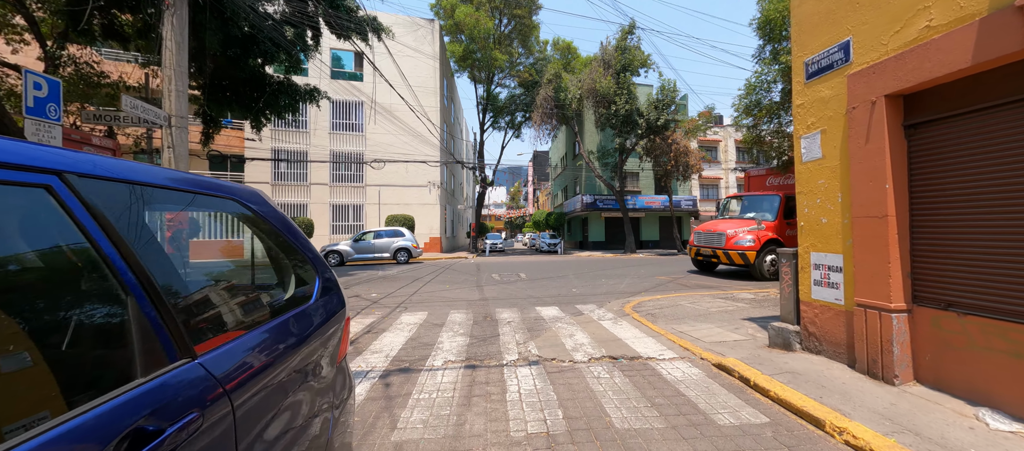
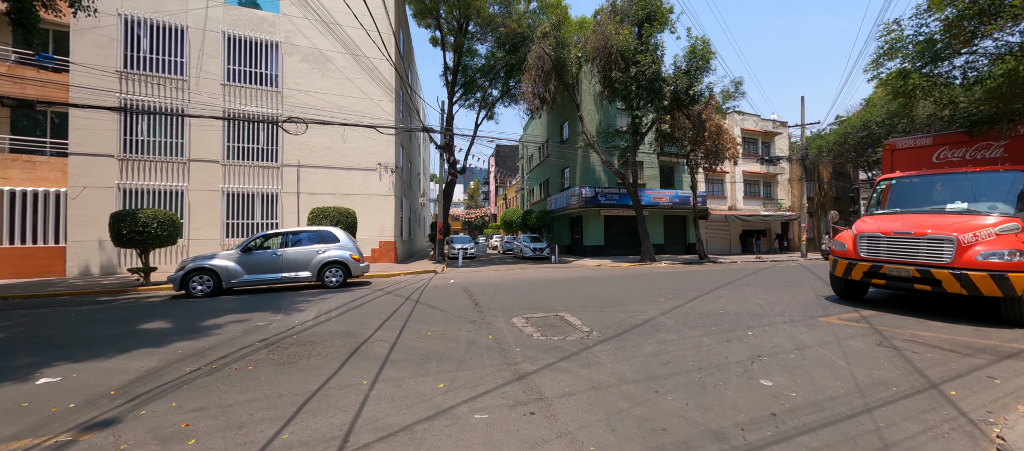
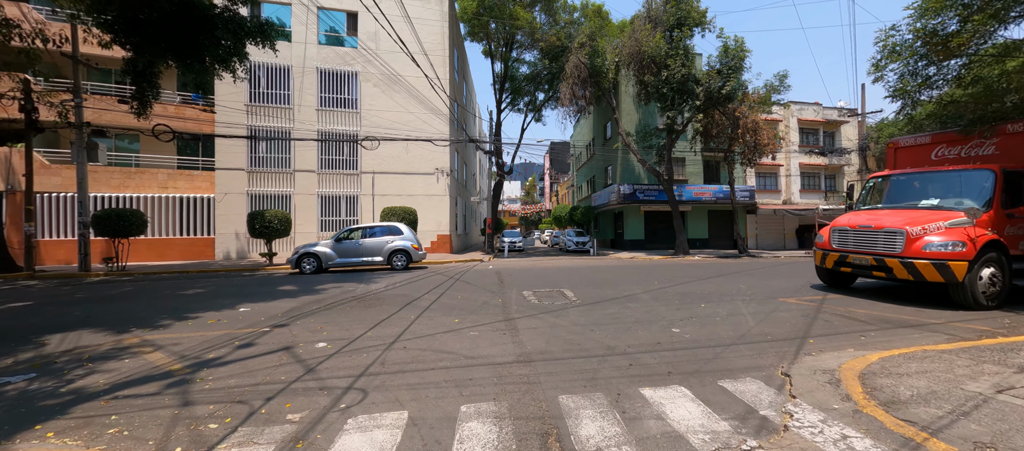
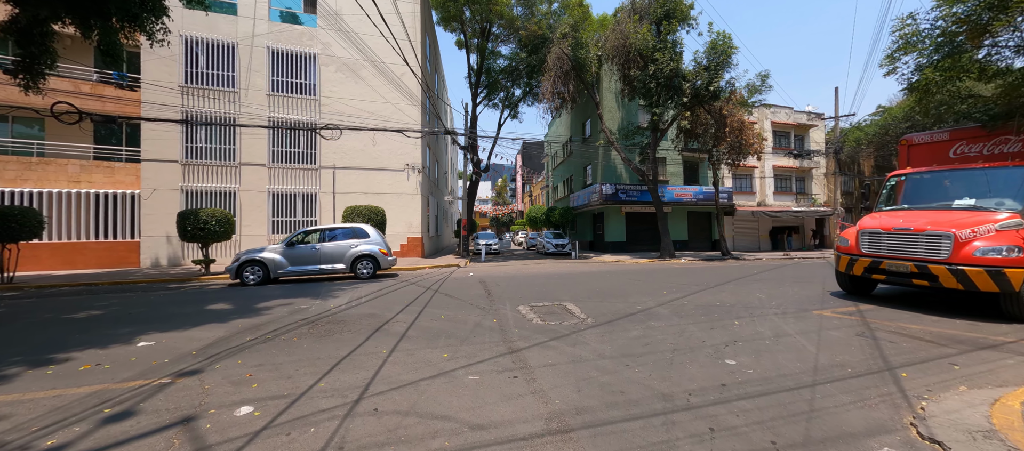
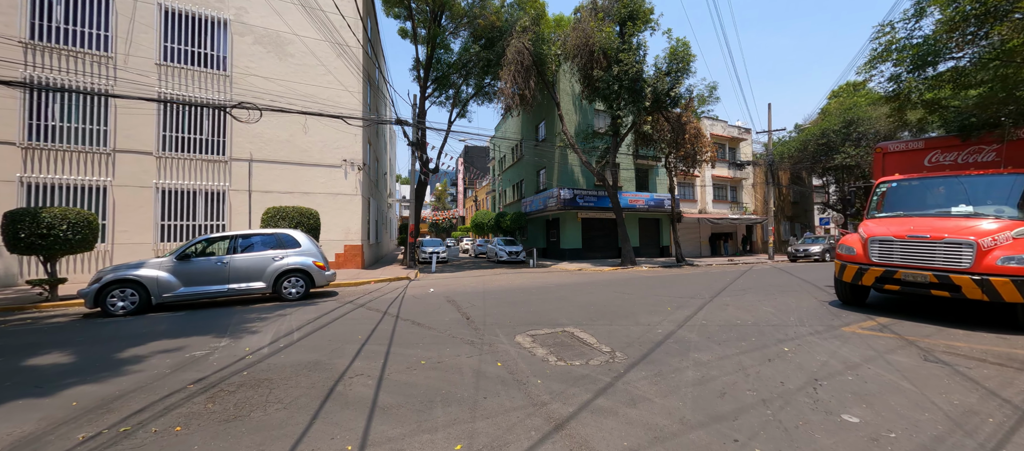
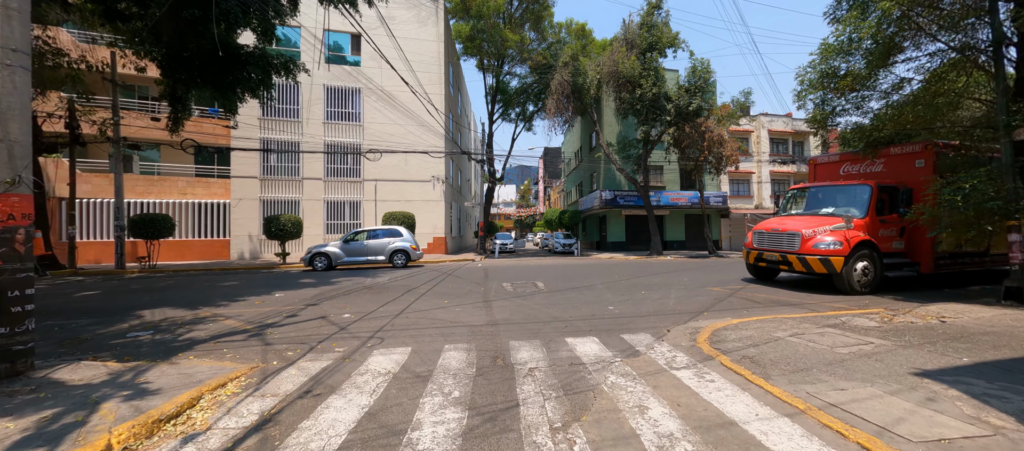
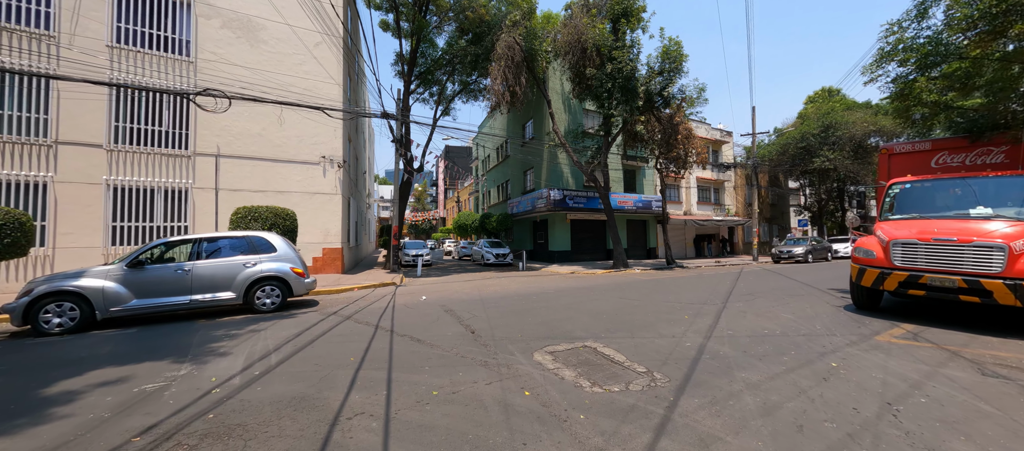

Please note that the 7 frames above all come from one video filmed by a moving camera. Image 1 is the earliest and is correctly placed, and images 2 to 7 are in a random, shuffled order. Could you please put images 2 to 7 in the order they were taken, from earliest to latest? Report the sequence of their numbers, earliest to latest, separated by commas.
6, 3, 4, 2, 5, 7
